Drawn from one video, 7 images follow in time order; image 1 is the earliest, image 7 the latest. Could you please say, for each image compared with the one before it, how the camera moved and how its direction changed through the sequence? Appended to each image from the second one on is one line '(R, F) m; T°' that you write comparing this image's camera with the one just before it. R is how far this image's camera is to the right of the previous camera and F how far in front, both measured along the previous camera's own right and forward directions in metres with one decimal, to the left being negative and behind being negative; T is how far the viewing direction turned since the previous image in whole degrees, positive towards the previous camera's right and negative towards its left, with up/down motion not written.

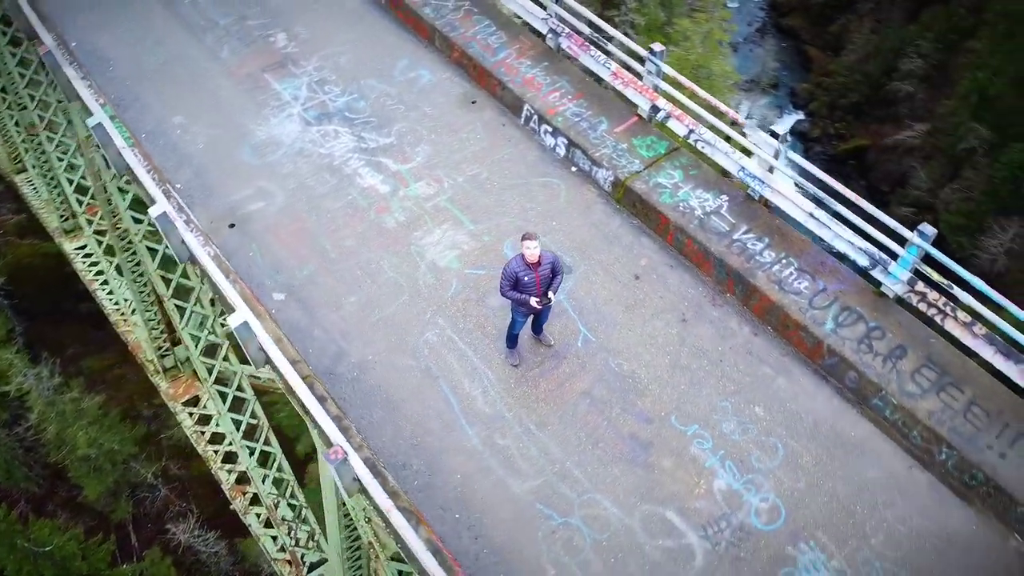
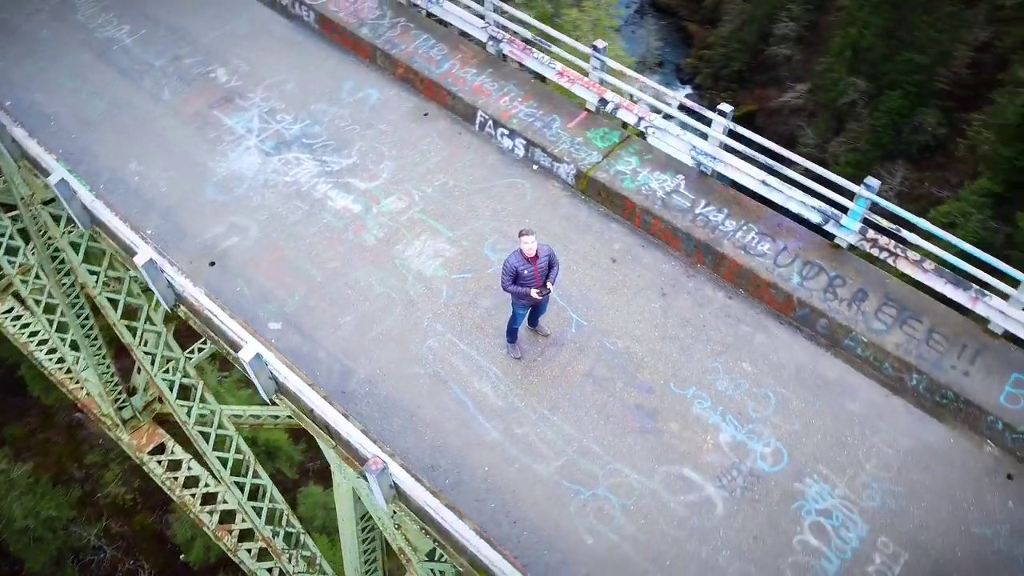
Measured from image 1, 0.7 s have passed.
(-0.7, -0.3) m; +6°
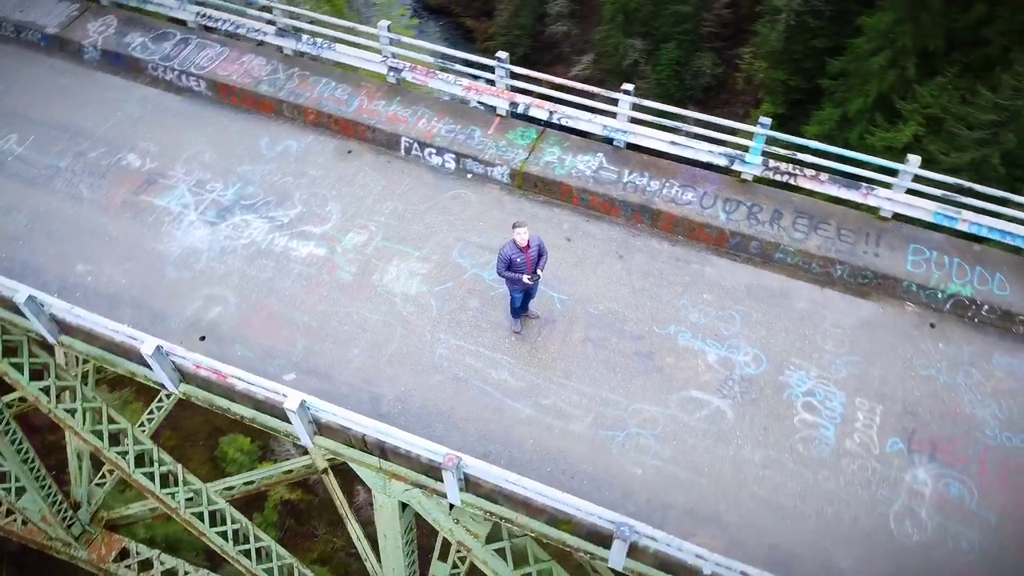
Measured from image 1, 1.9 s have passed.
(-1.4, -0.7) m; +11°
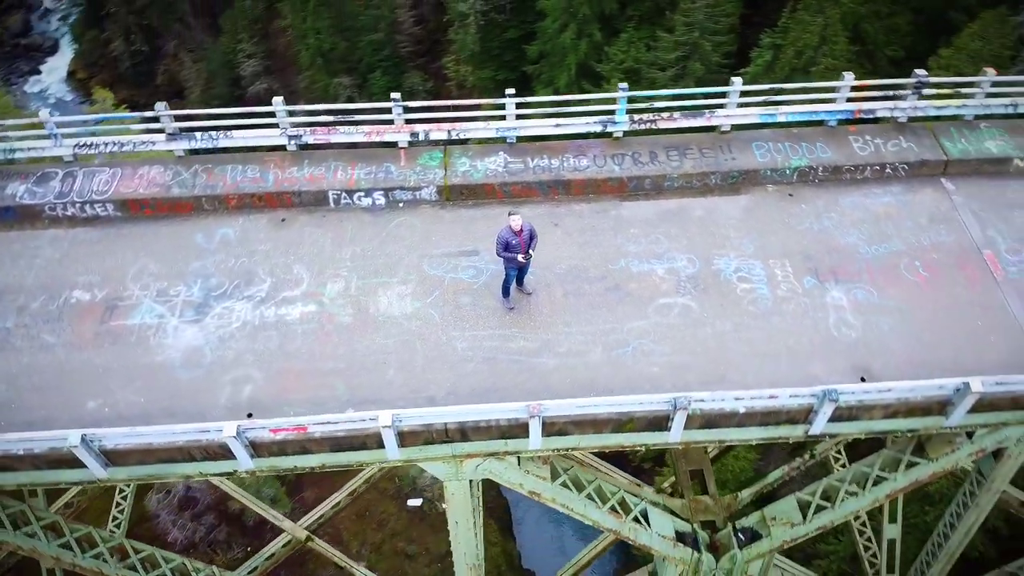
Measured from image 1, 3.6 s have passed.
(-2.5, -1.2) m; +16°
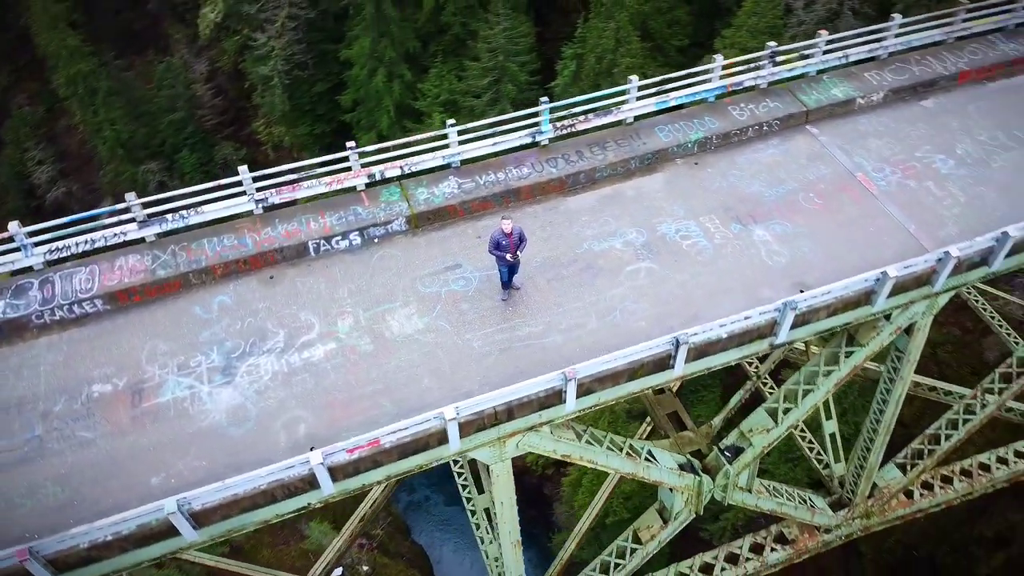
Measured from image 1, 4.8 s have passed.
(-2.0, -1.1) m; +11°
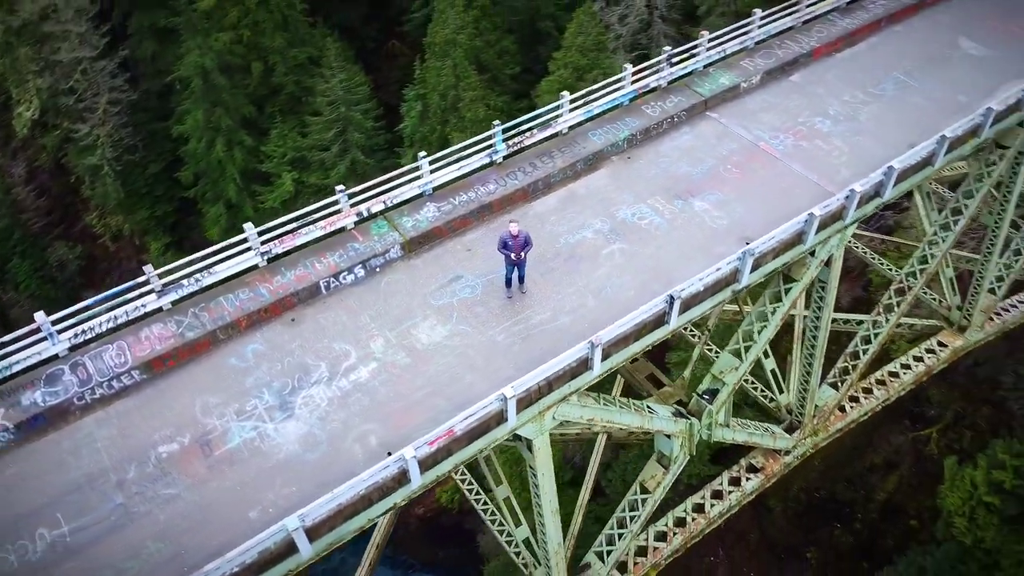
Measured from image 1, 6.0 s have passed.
(-2.3, -1.3) m; +10°
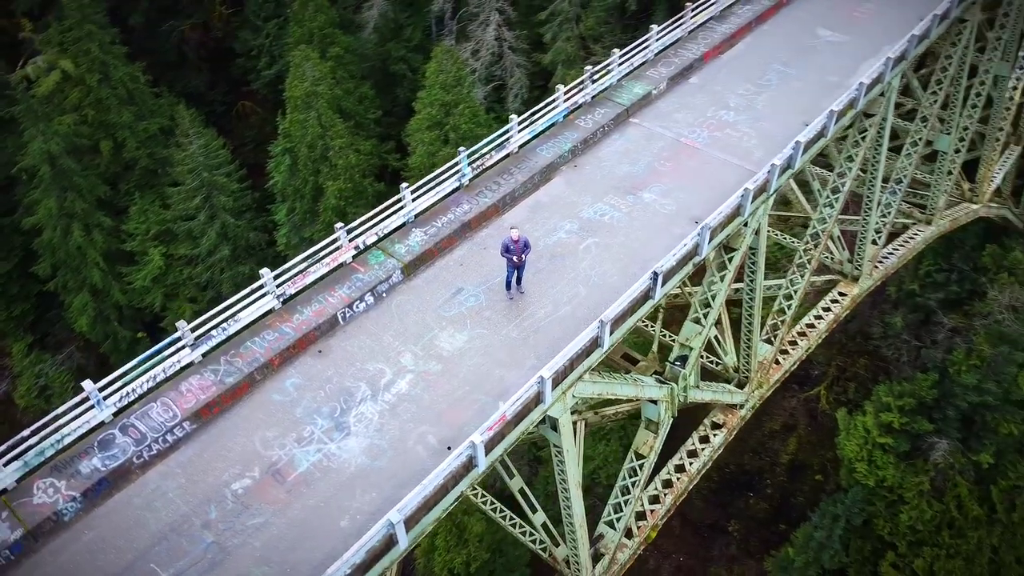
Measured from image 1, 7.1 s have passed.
(-2.3, -1.3) m; +9°
